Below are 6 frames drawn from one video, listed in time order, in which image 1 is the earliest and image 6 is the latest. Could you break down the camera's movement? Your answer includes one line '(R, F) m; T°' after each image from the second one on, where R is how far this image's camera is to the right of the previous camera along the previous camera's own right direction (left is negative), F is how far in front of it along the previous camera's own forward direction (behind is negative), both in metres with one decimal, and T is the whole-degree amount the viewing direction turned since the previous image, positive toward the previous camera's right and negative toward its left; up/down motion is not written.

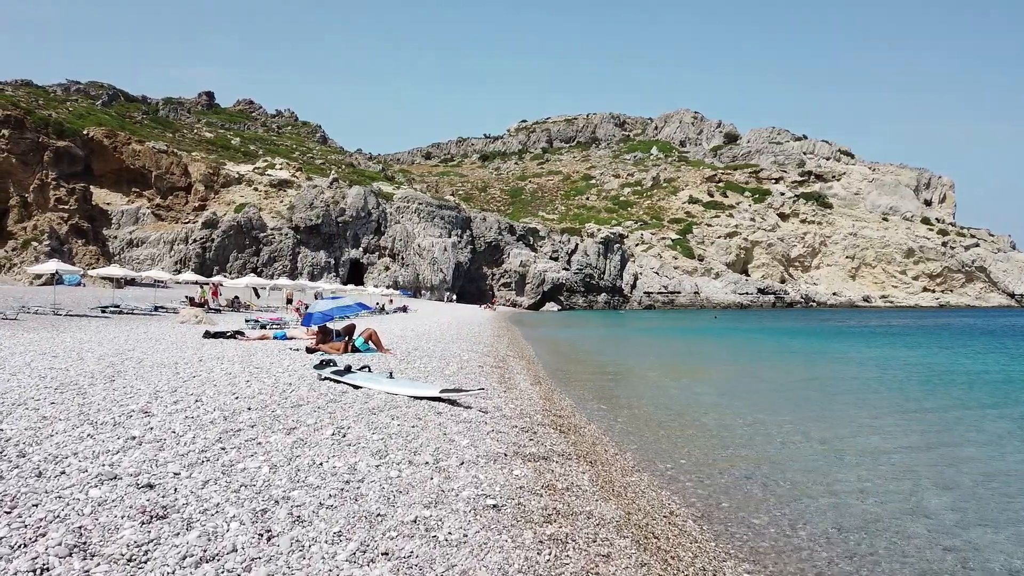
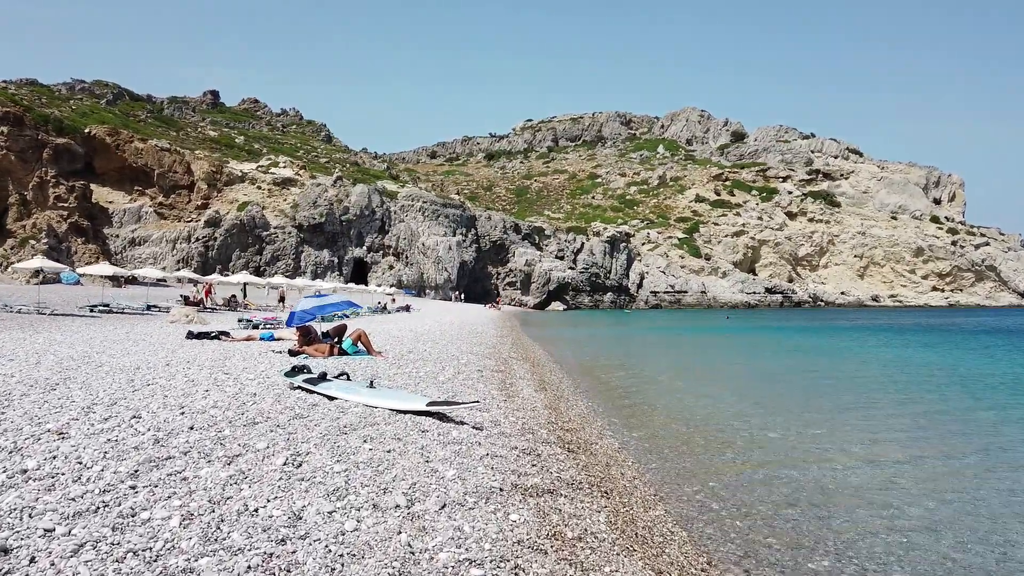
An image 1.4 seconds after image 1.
(0.0, +0.8) m; 0°
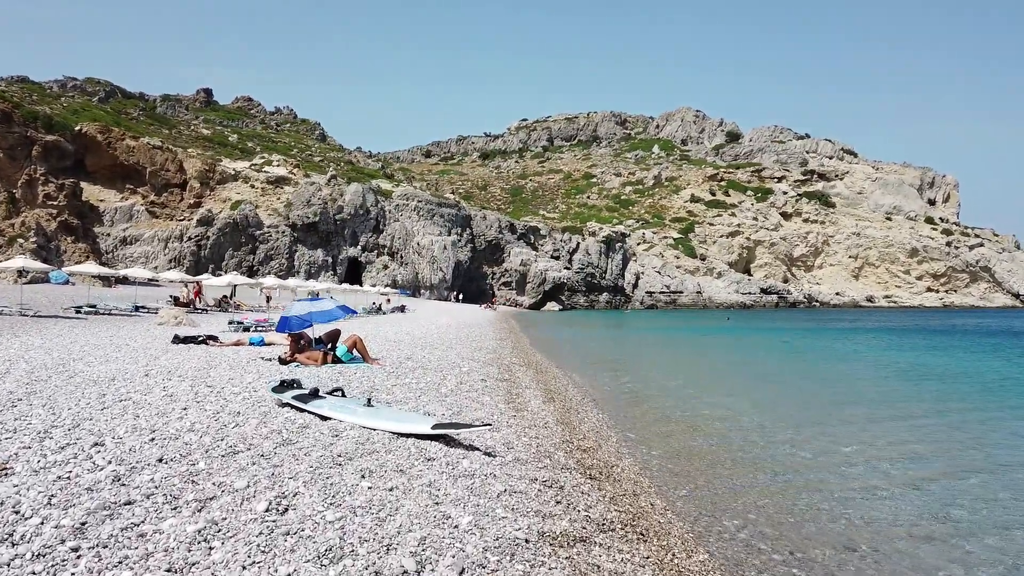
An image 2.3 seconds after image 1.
(-0.1, +0.5) m; 0°
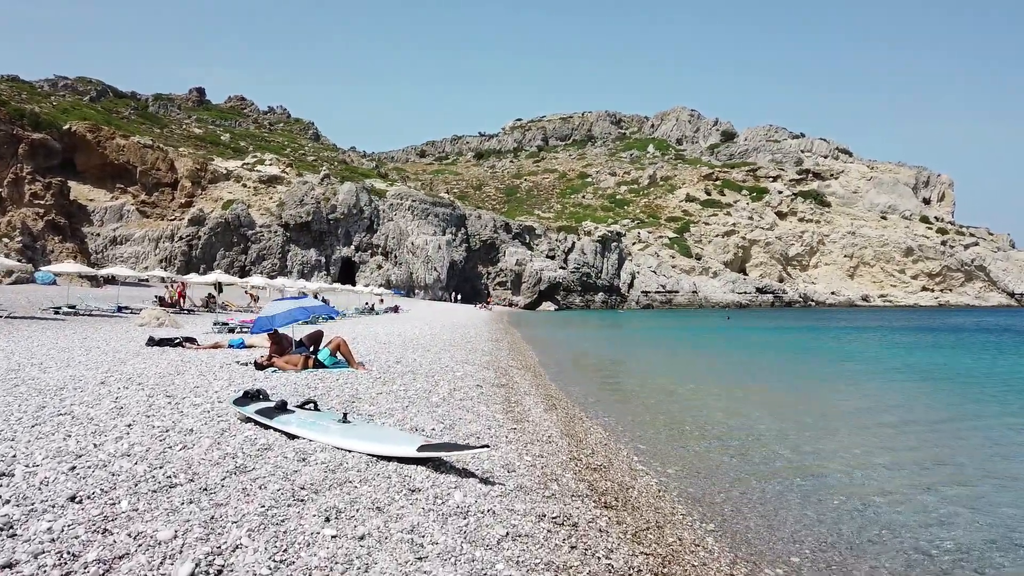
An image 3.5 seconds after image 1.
(0.0, +0.7) m; 0°
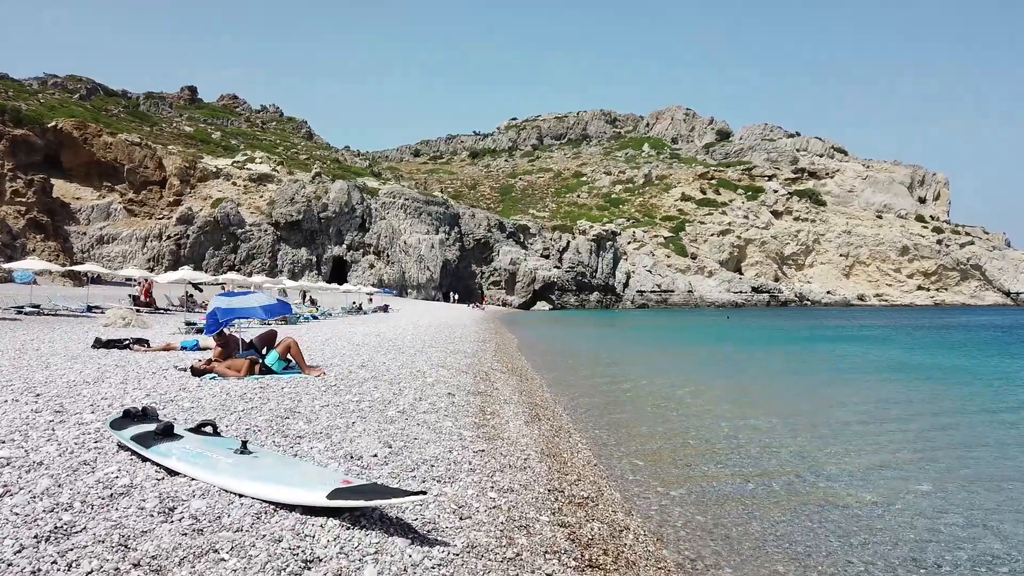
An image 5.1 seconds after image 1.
(+0.2, +1.0) m; 0°
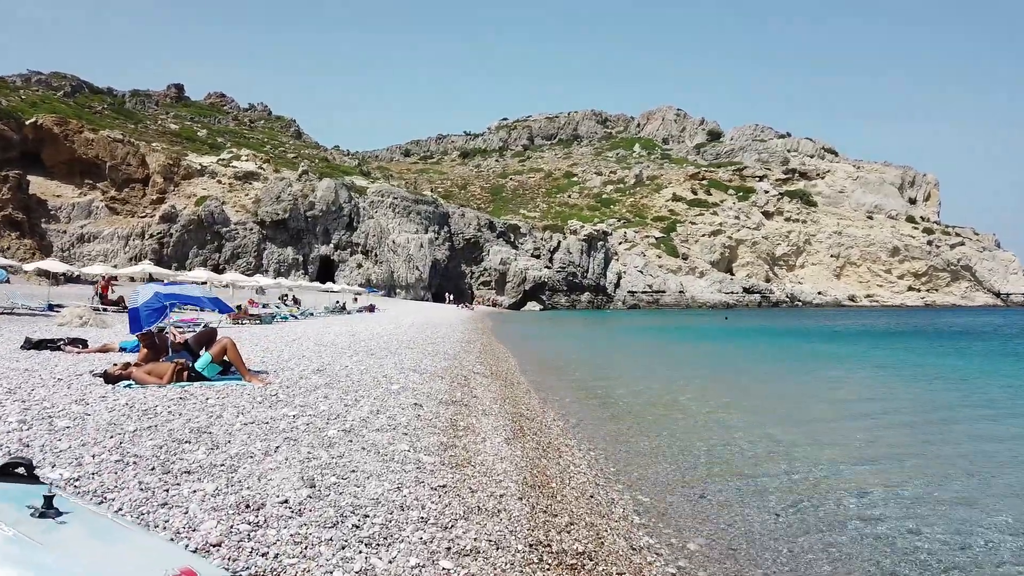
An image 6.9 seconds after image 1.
(+0.1, +1.0) m; +1°
